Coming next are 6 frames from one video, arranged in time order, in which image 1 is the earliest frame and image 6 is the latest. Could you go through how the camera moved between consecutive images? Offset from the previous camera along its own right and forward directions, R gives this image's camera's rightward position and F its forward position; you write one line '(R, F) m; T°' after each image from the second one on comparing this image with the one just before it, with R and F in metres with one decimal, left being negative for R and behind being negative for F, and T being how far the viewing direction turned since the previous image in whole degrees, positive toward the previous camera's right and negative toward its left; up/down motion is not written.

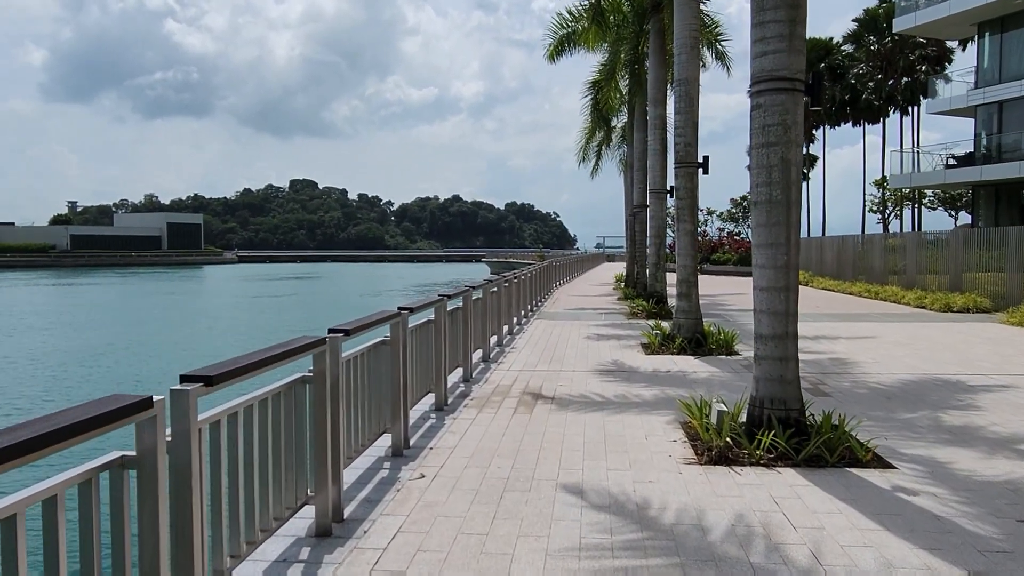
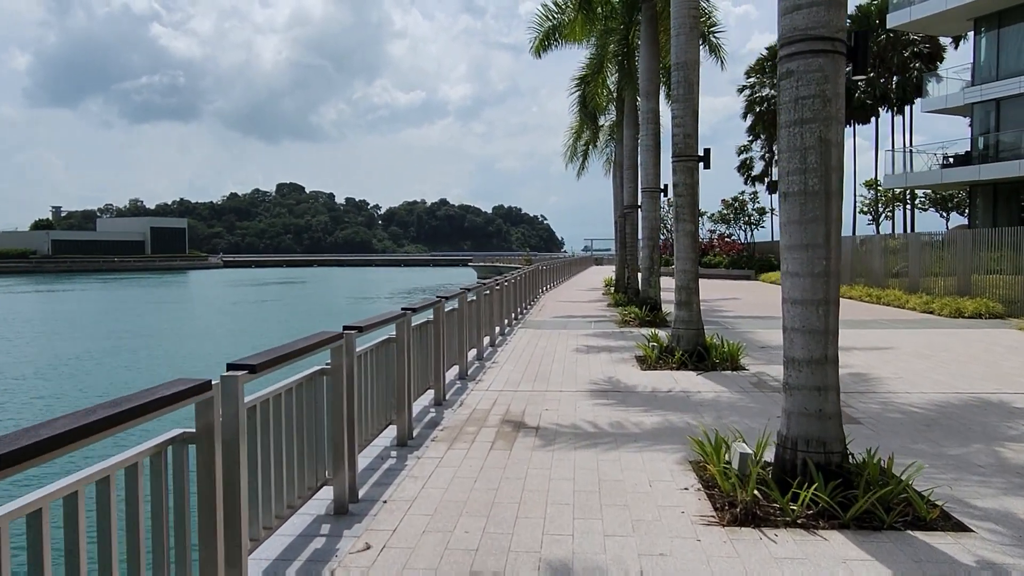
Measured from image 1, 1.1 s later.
(+0.1, +1.2) m; +1°
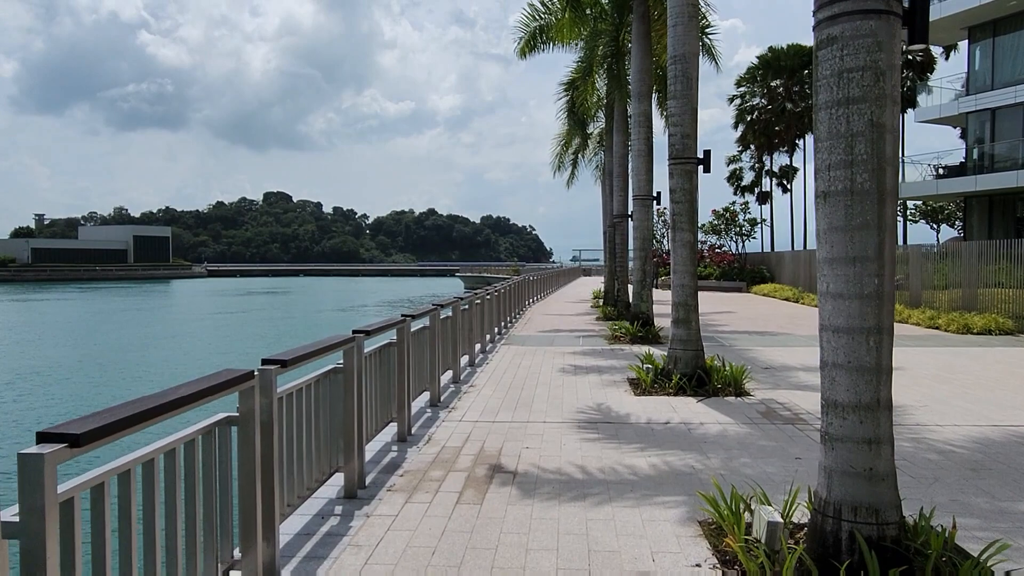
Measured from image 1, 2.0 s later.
(+0.1, +1.0) m; +1°
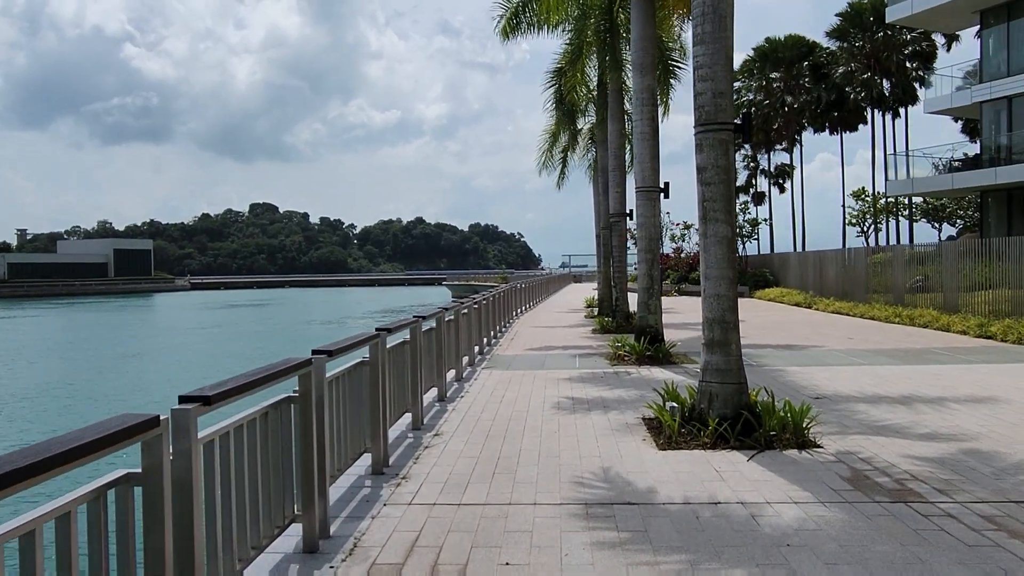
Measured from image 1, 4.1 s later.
(+0.1, +2.5) m; +1°
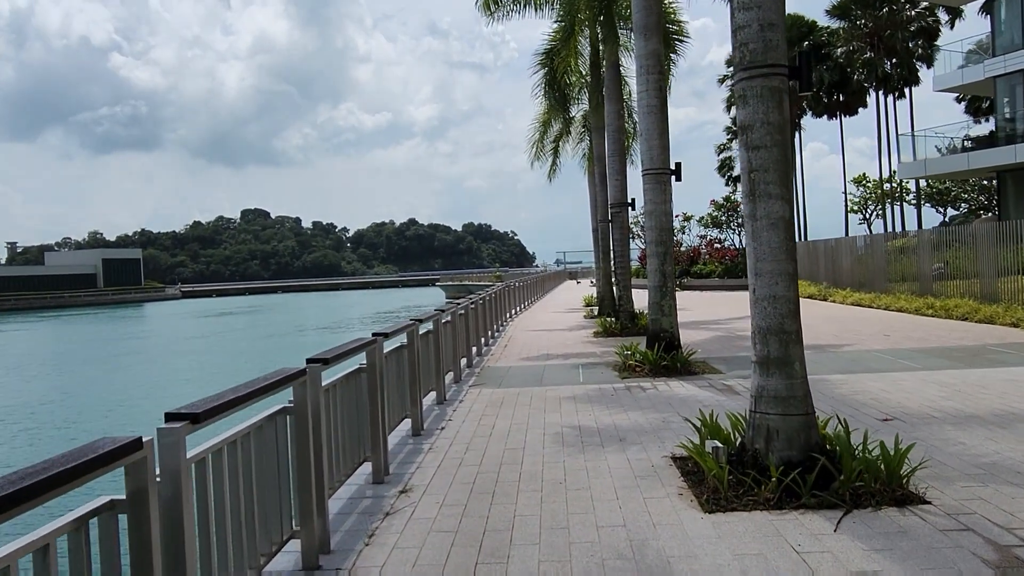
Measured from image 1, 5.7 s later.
(+0.1, +1.8) m; 0°
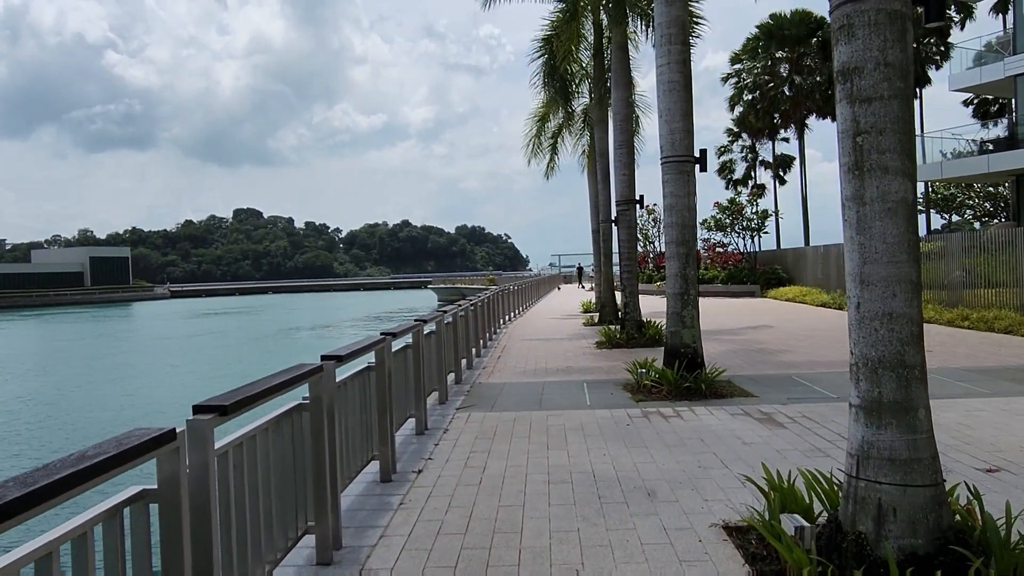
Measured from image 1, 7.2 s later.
(0.0, +1.6) m; +1°
